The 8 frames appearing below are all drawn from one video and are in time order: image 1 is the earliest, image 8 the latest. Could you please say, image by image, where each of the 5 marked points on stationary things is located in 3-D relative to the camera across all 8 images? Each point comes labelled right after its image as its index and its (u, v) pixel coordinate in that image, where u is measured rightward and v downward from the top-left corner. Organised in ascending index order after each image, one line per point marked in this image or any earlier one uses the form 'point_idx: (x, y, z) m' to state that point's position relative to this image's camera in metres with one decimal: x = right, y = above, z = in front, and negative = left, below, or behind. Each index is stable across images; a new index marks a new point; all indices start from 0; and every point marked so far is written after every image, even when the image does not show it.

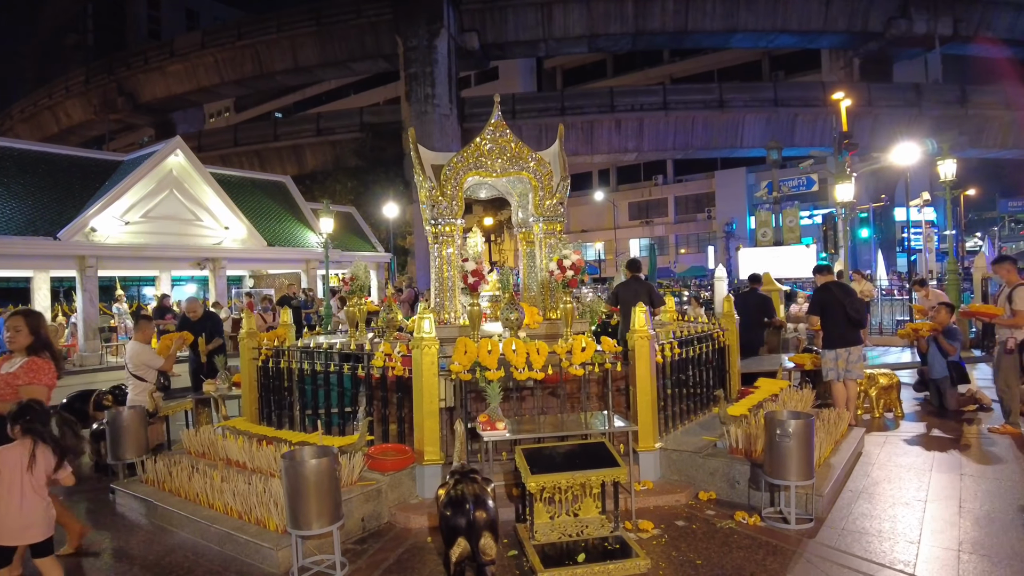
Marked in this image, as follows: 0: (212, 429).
0: (-3.0, -1.4, +6.6) m
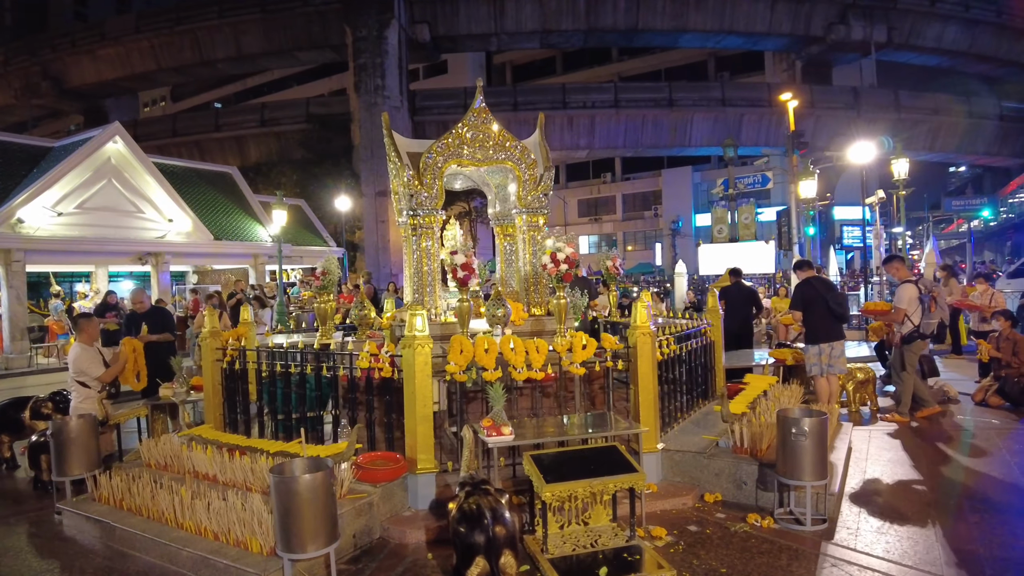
0: (-3.1, -1.4, +6.0) m
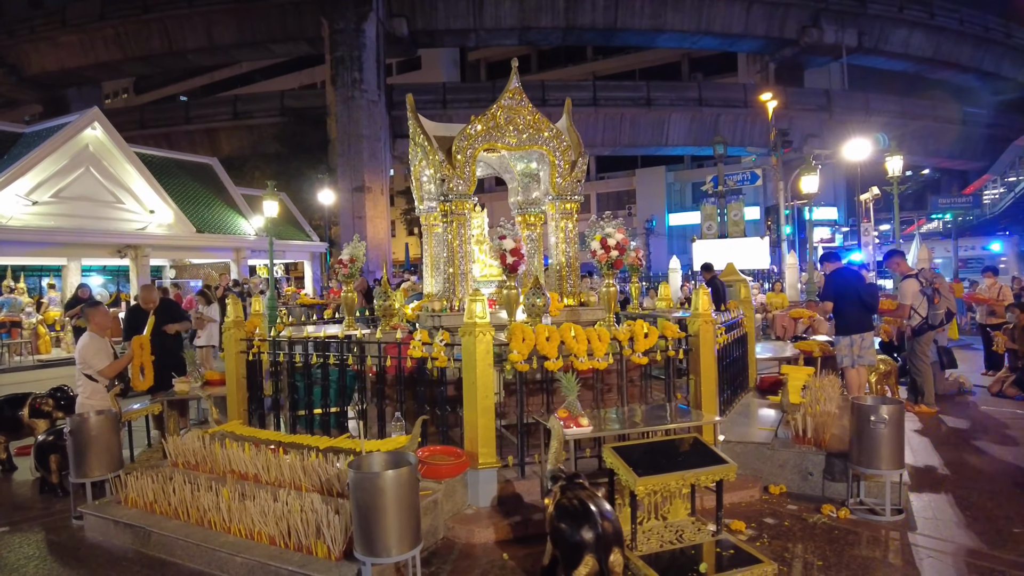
0: (-2.6, -1.3, +5.5) m
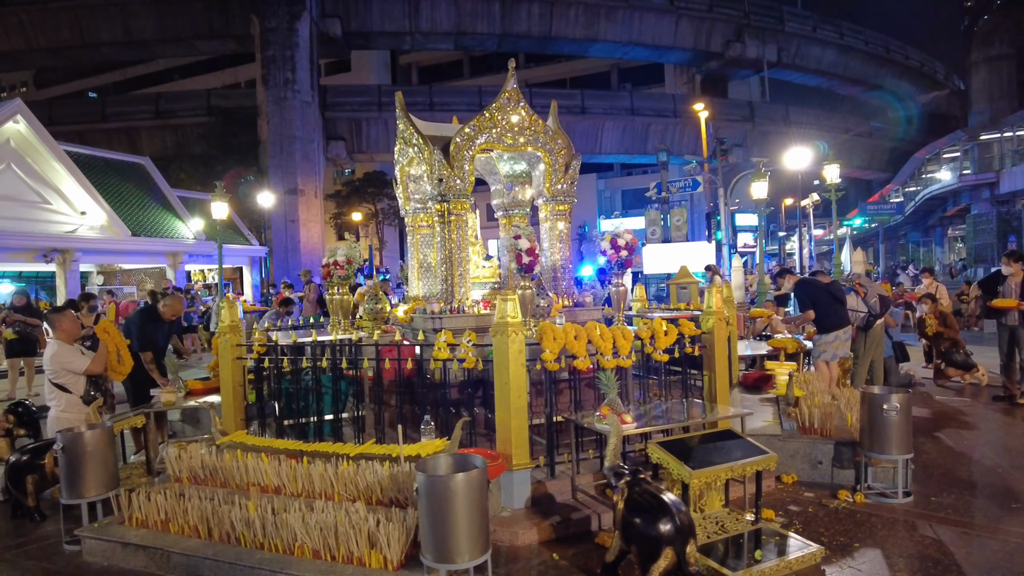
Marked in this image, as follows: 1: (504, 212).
0: (-2.4, -1.3, +5.2) m
1: (-0.1, +1.0, +8.4) m
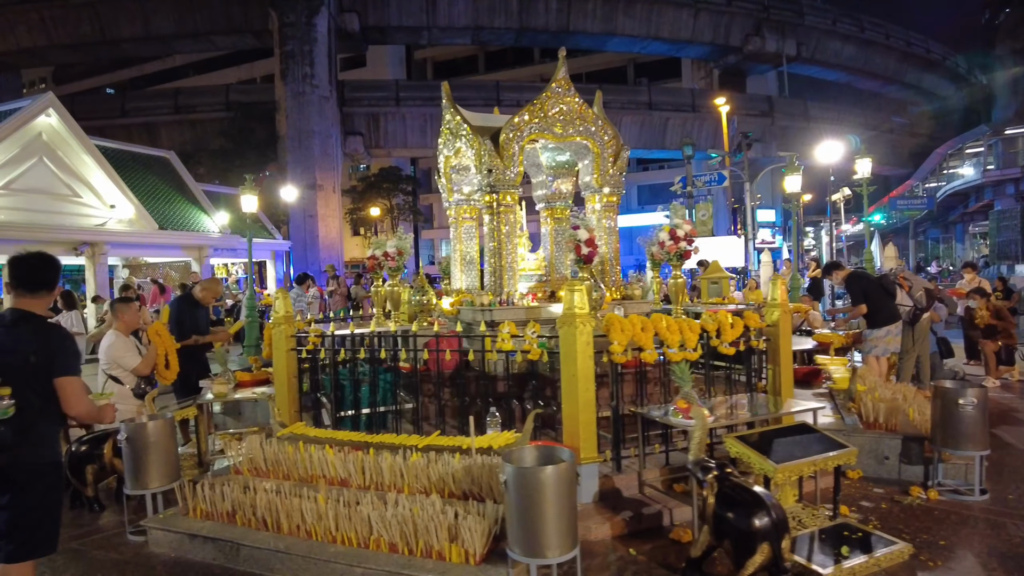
0: (-1.9, -1.2, +5.1) m
1: (+0.4, +1.1, +8.3) m
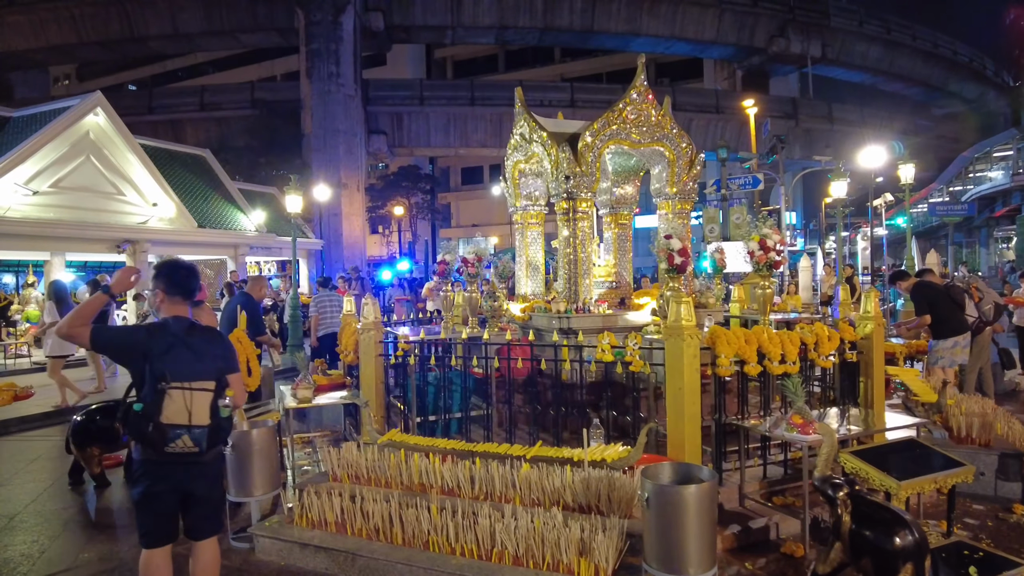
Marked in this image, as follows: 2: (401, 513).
0: (-1.1, -1.3, +5.1) m
1: (+1.3, +1.0, +8.3) m
2: (-0.8, -1.5, +4.4) m
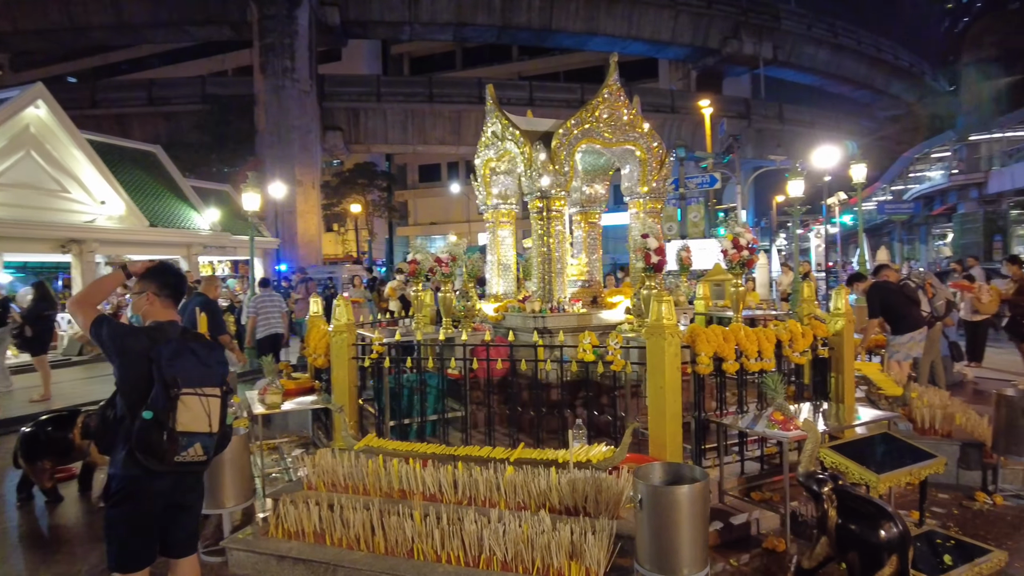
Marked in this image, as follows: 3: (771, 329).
0: (-1.3, -1.3, +5.0) m
1: (+0.9, +1.0, +8.3) m
2: (-0.8, -1.5, +4.3) m
3: (+2.1, -0.3, +5.3) m
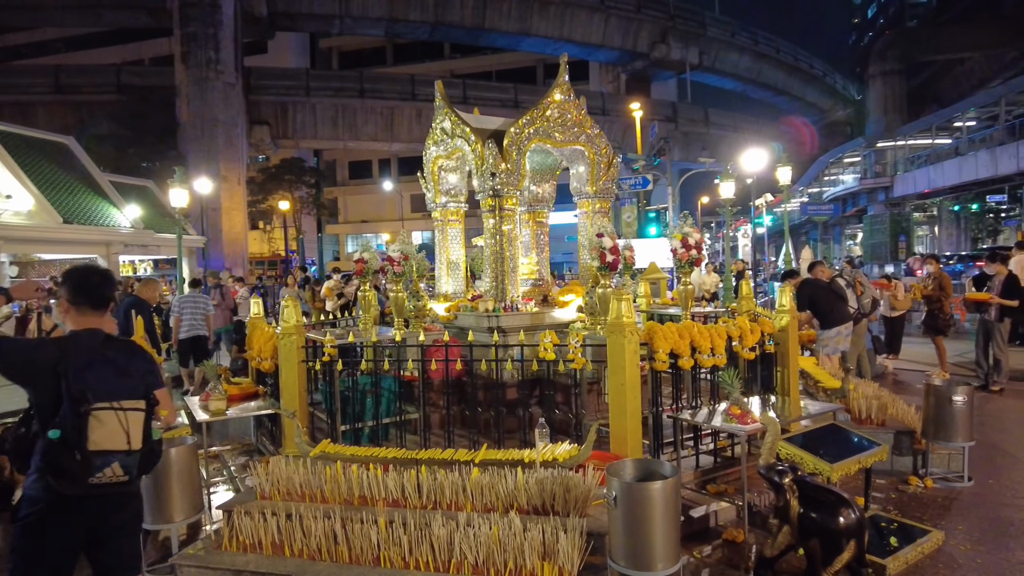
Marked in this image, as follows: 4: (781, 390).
0: (-1.6, -1.3, +4.8) m
1: (+0.3, +1.0, +8.3) m
2: (-1.1, -1.5, +4.1) m
3: (+1.8, -0.3, +5.4) m
4: (+2.5, -1.0, +6.0) m
